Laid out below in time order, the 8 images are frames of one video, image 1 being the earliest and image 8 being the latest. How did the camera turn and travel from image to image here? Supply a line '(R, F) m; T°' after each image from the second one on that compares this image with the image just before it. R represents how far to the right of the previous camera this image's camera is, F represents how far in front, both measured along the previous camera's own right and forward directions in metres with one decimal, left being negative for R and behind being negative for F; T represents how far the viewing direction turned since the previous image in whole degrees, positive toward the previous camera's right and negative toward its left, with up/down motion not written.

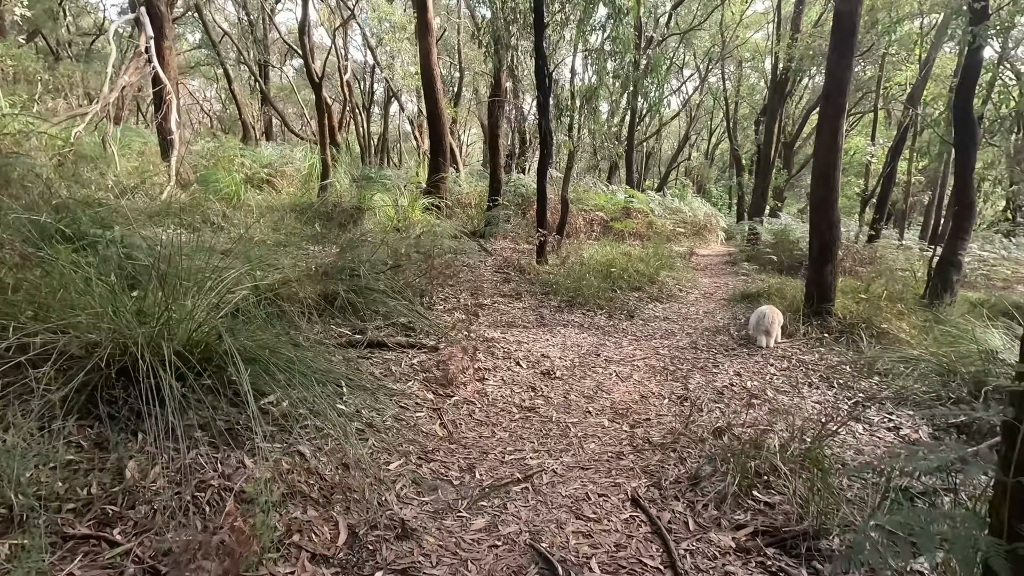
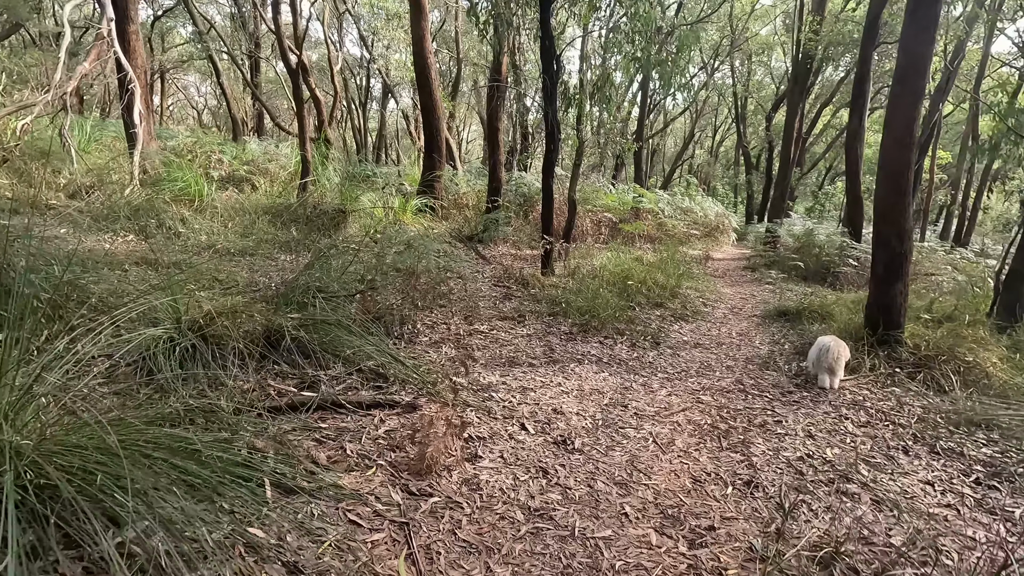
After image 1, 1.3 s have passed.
(0.0, +0.9) m; 0°
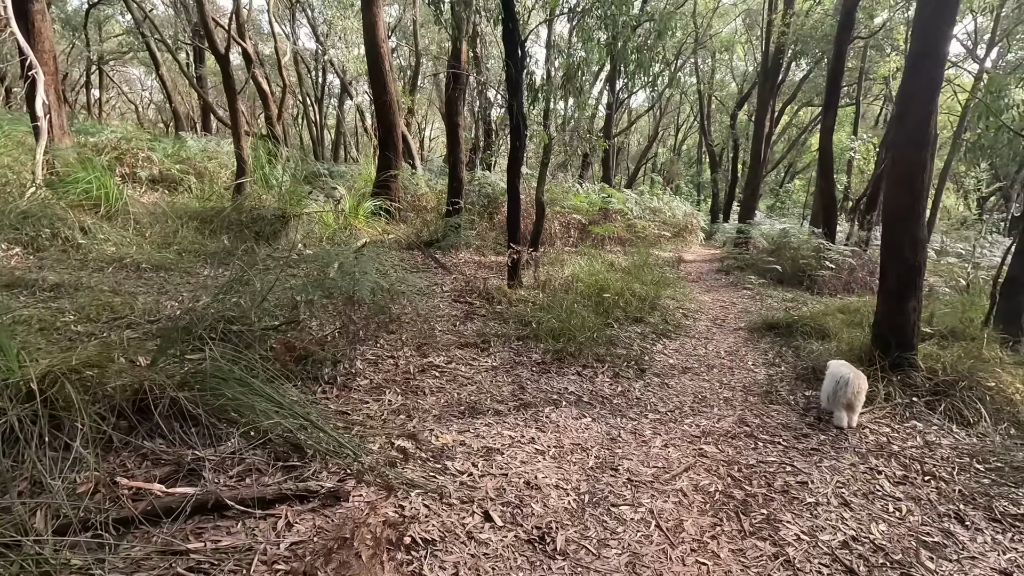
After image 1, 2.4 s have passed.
(0.0, +0.6) m; +4°
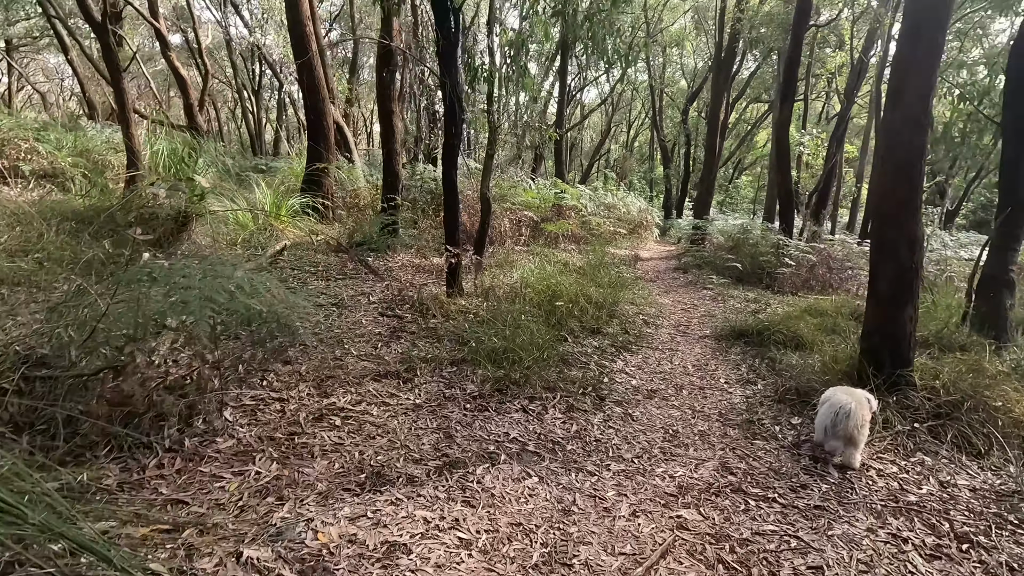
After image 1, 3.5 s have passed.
(+0.2, +0.7) m; +5°
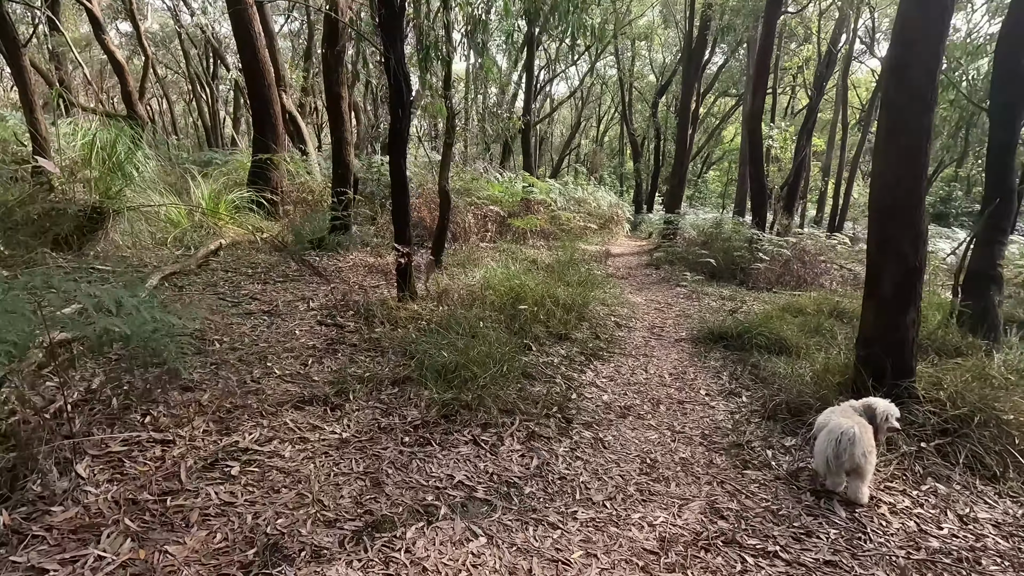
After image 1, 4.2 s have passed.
(+0.1, +0.5) m; +3°
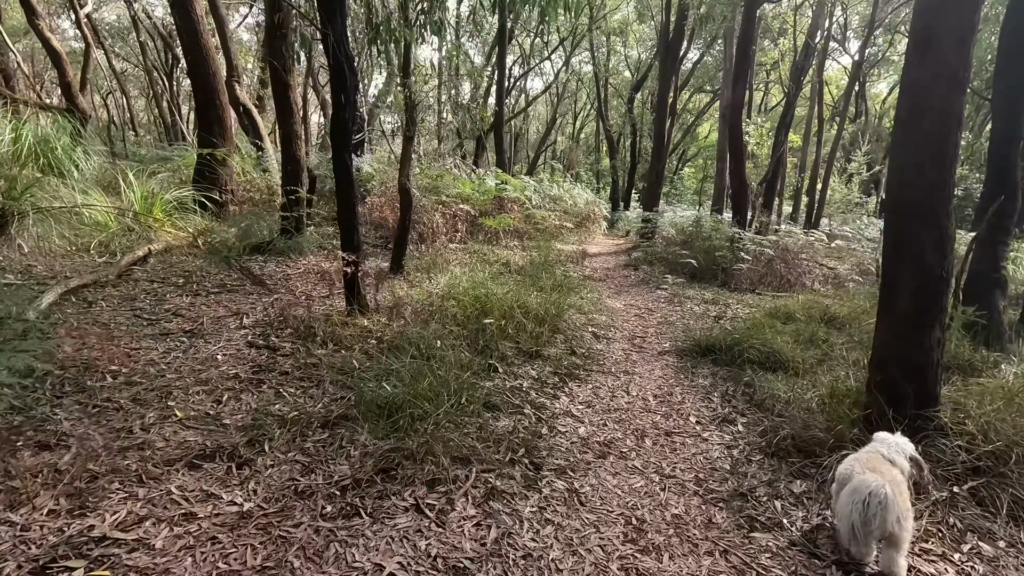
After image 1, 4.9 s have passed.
(+0.1, +0.5) m; +2°
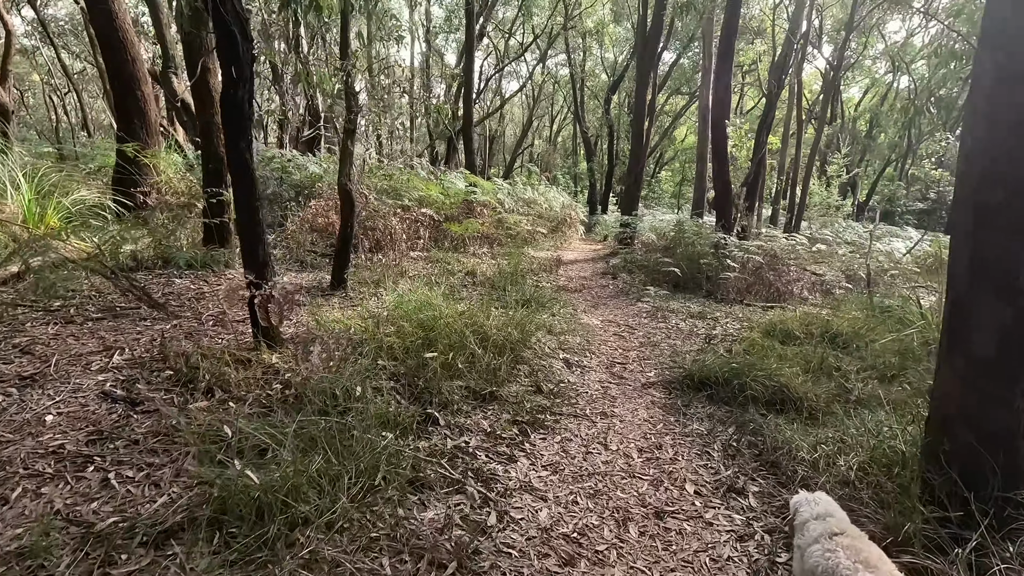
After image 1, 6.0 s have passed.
(+0.2, +0.7) m; +2°
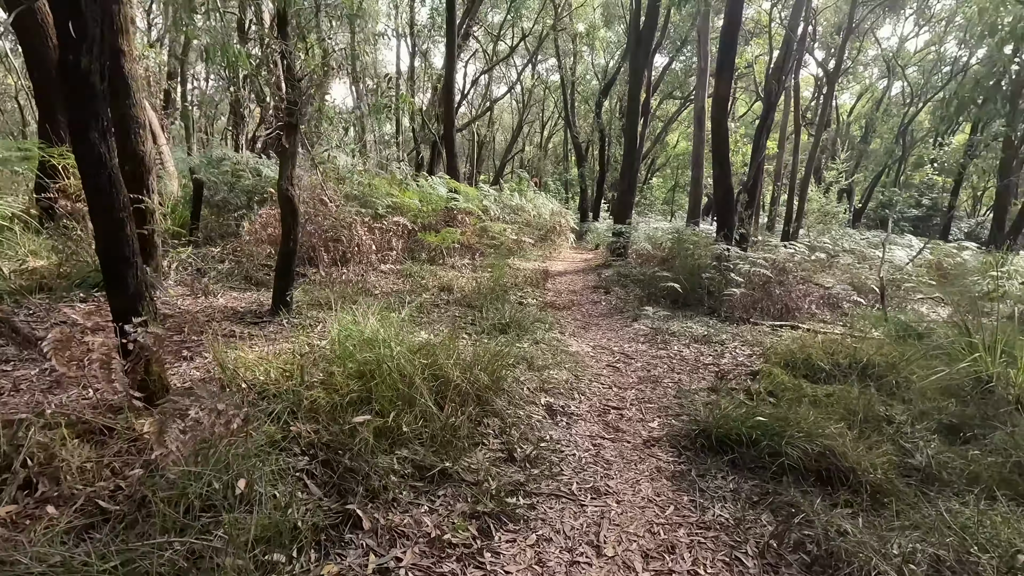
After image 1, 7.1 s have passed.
(+0.1, +0.7) m; +1°
